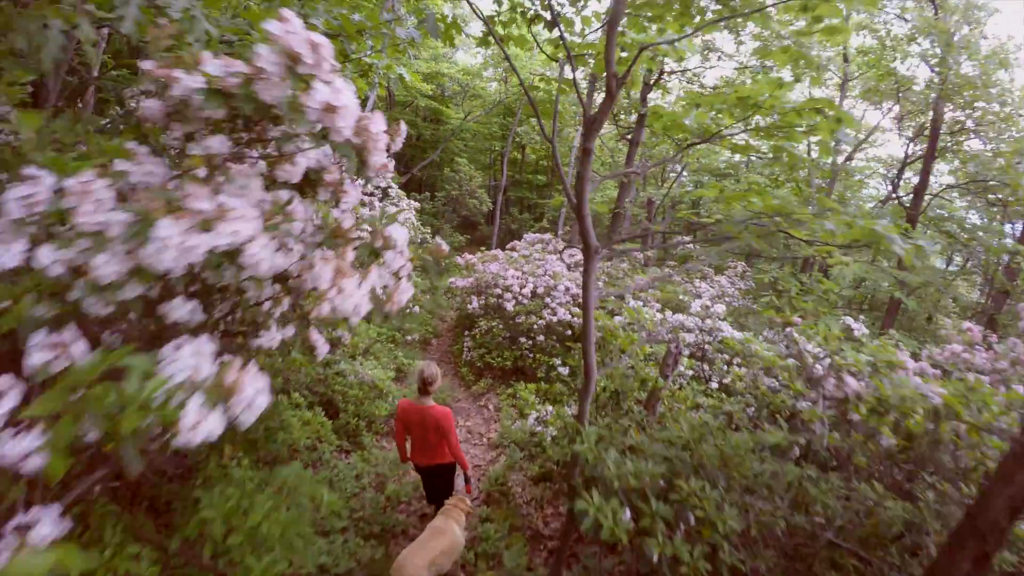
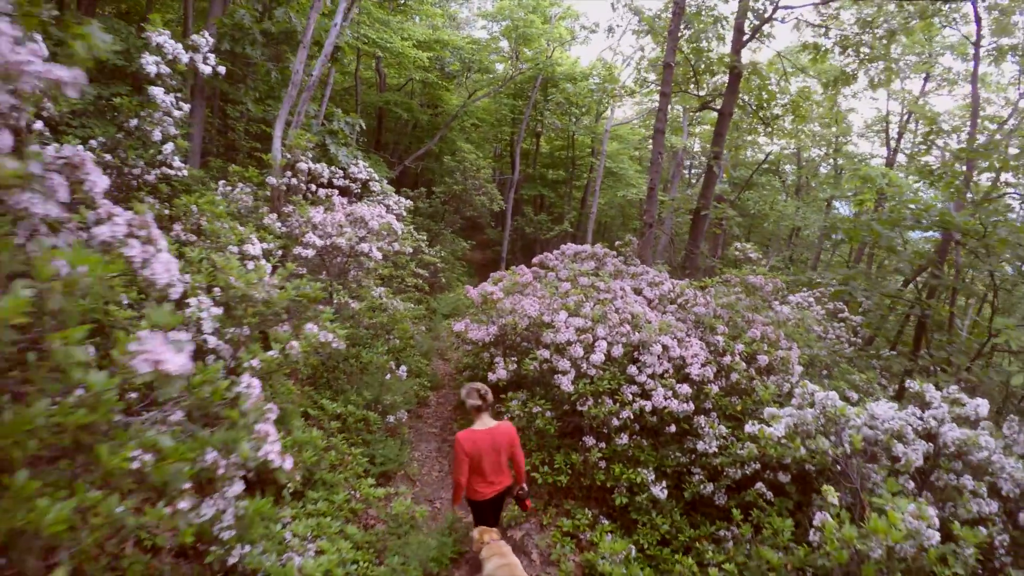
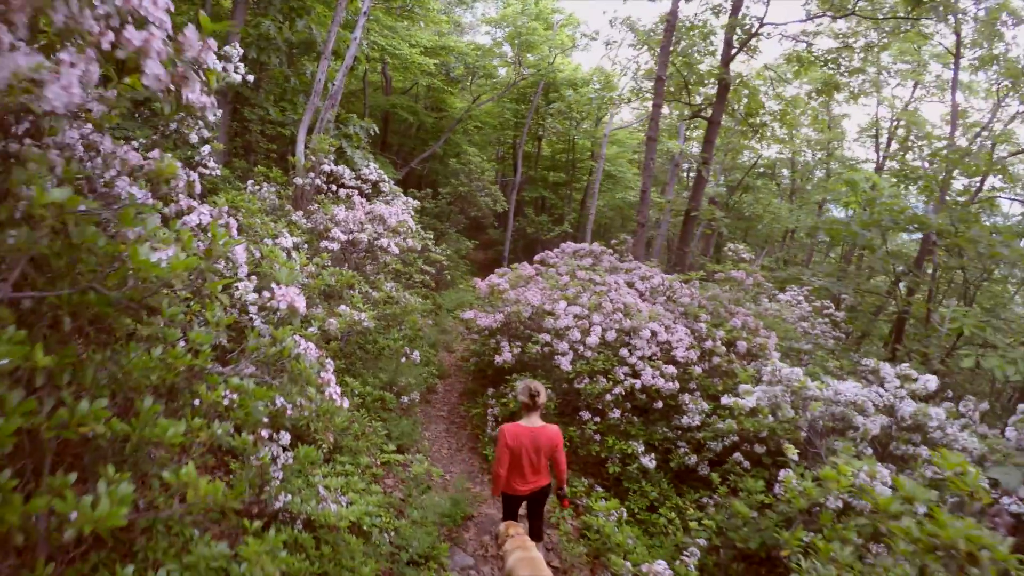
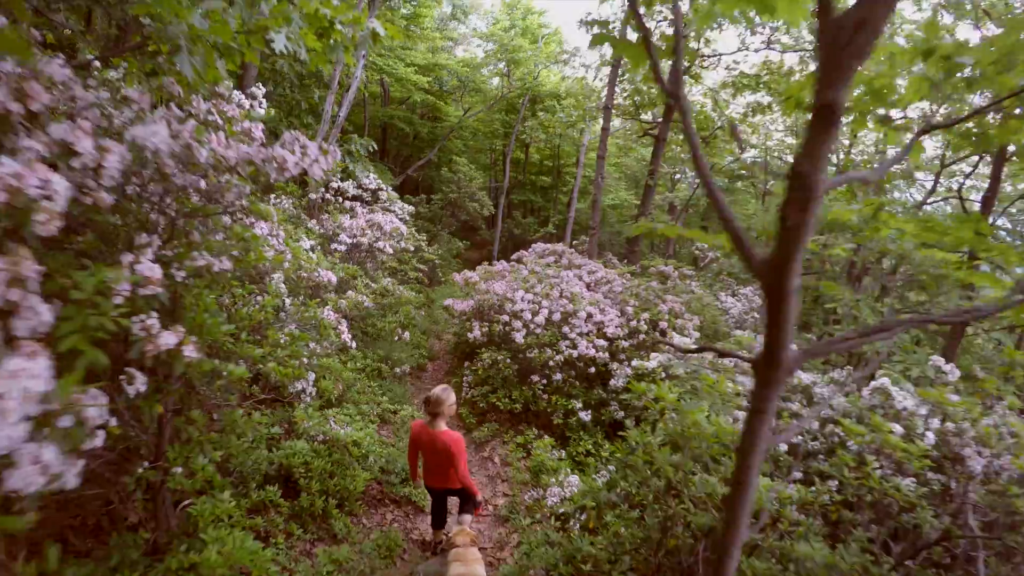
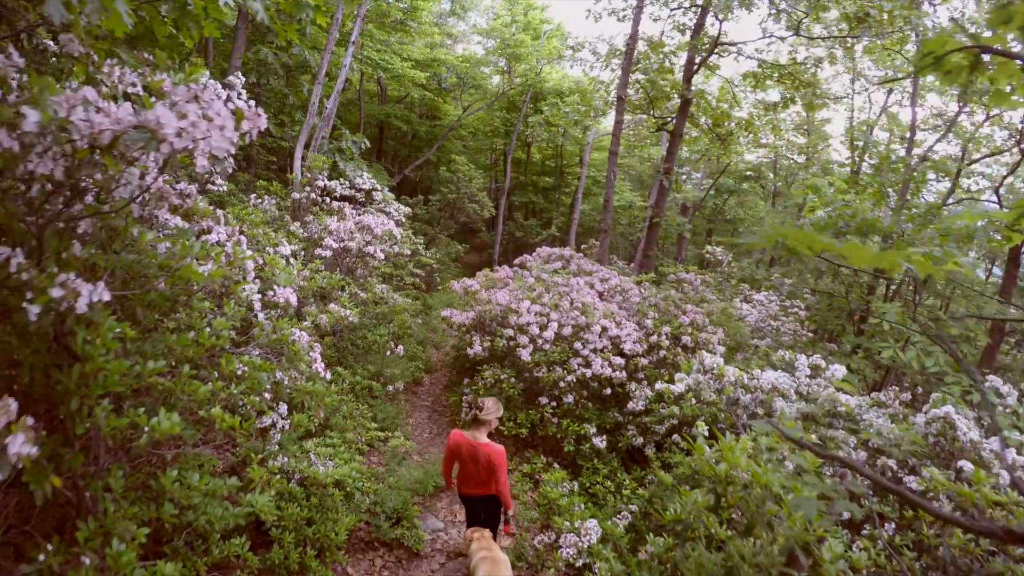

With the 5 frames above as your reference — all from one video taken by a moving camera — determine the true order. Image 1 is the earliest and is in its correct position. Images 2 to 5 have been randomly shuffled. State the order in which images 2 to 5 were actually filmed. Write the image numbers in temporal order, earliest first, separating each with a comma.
4, 5, 3, 2
